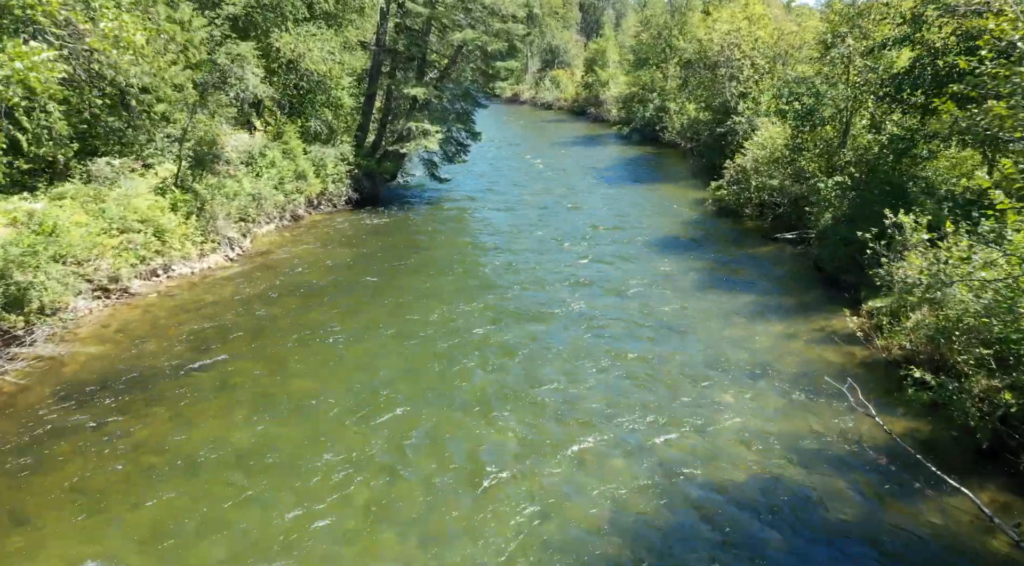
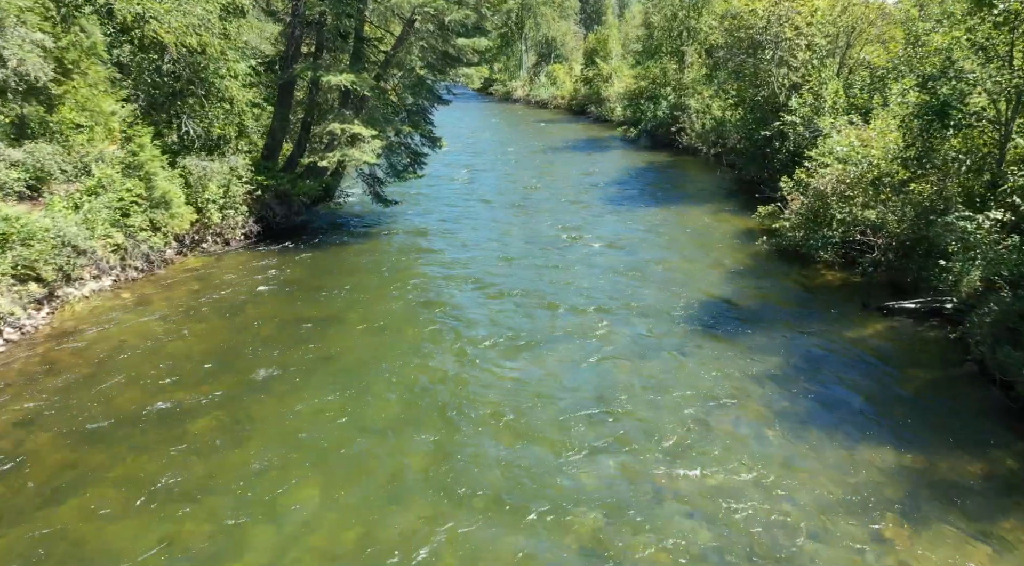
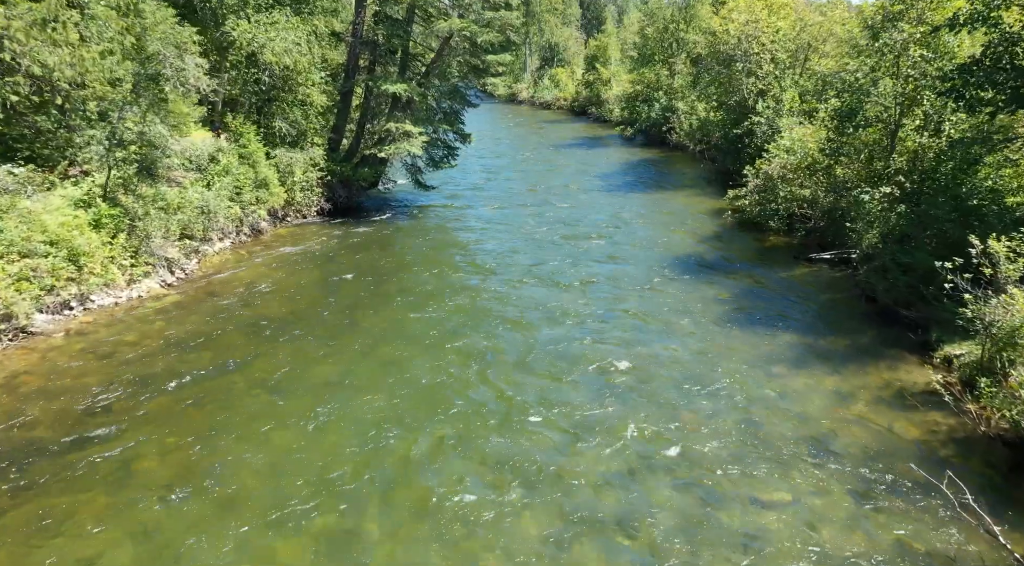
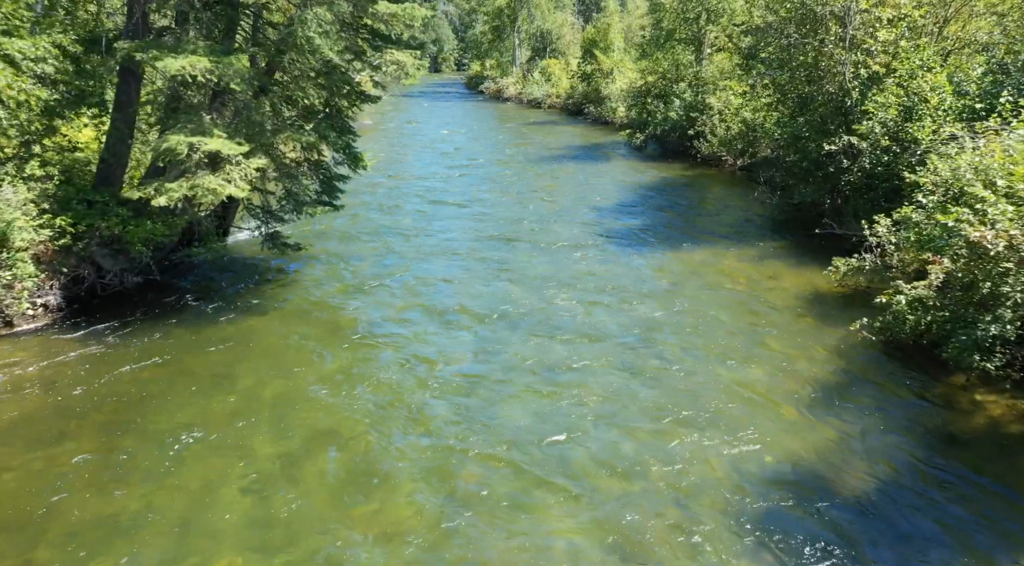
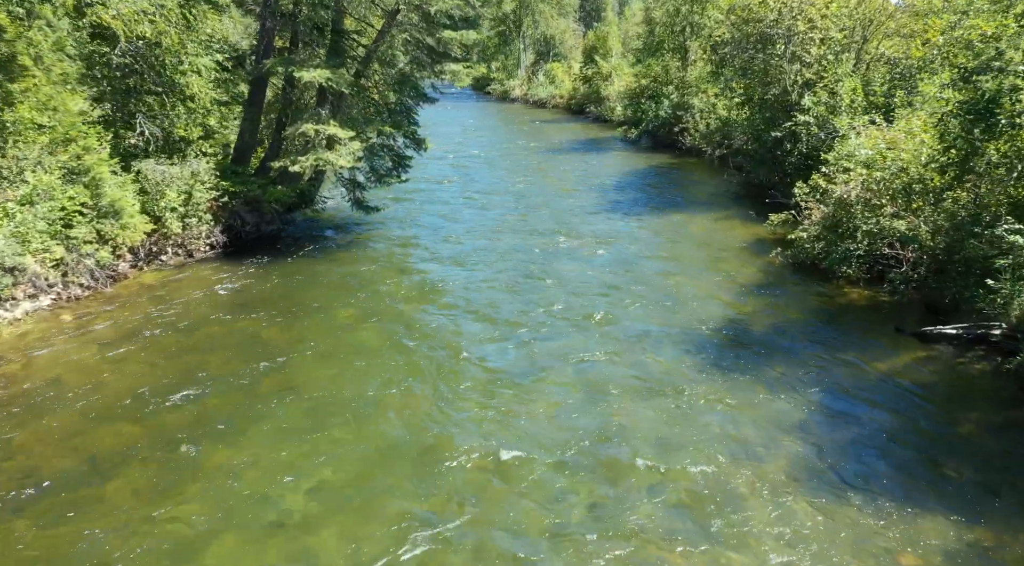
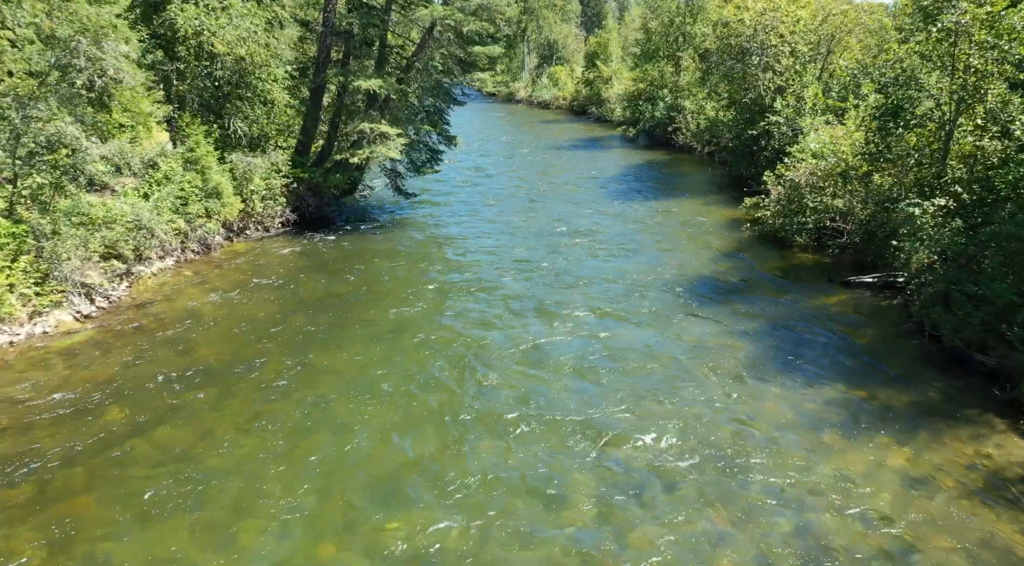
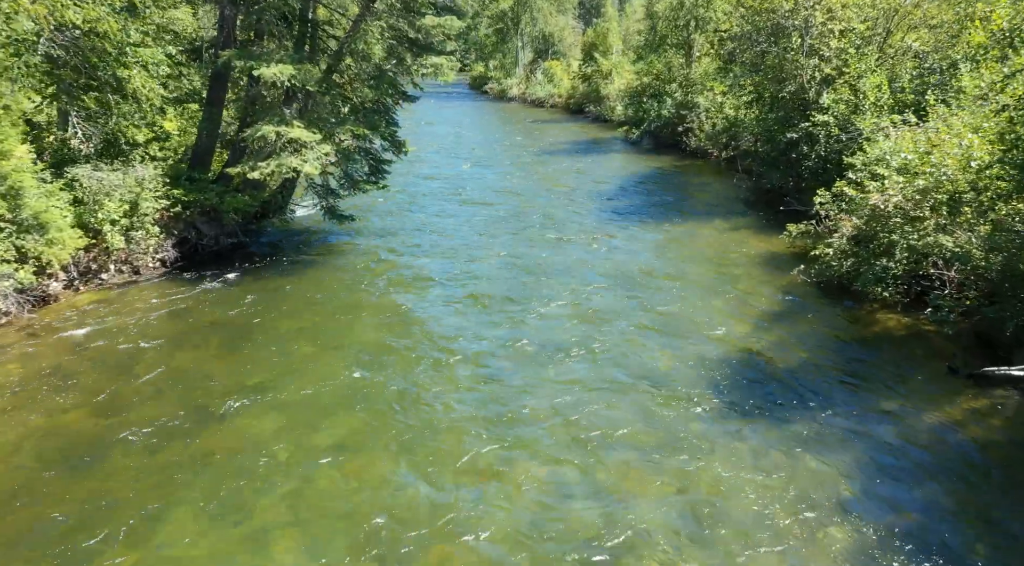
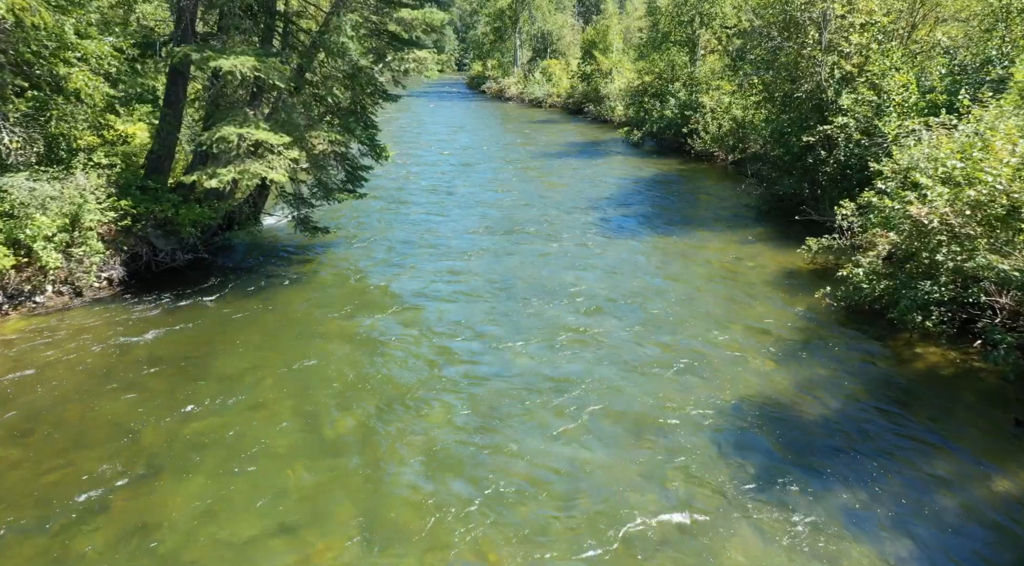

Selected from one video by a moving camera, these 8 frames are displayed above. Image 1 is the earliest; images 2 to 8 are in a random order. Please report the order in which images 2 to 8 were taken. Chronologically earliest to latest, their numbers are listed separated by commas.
3, 6, 2, 5, 7, 8, 4
